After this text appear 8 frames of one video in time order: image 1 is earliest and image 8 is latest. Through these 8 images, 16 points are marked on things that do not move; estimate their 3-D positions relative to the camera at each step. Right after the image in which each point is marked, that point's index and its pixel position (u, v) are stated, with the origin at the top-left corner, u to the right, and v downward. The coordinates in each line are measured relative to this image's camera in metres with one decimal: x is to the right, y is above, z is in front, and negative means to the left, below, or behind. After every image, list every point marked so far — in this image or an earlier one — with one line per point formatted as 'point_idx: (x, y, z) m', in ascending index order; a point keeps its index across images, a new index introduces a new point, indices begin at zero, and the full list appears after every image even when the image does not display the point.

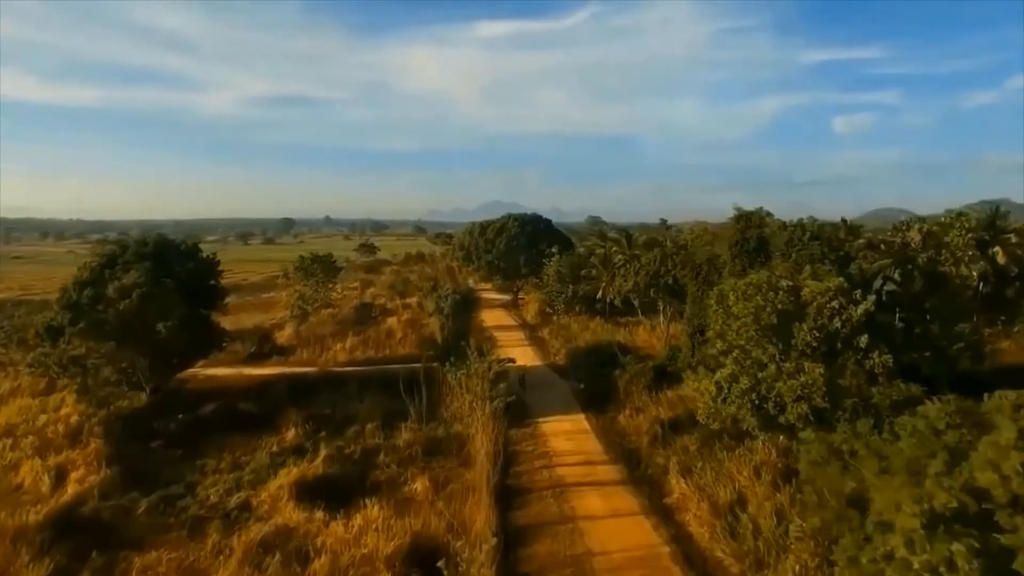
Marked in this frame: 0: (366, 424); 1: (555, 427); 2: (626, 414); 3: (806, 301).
0: (-4.0, -3.8, +18.2) m
1: (+1.2, -3.8, +18.2) m
2: (+3.2, -3.6, +18.7) m
3: (+5.7, -0.3, +13.0) m
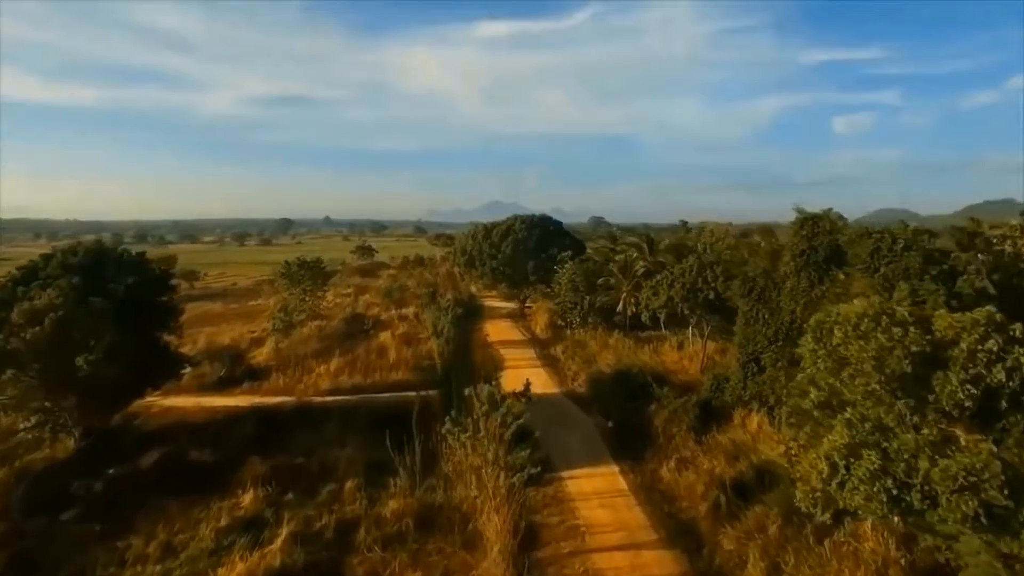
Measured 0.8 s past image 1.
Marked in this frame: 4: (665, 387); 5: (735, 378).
0: (-3.6, -4.2, +14.5) m
1: (+1.6, -4.3, +14.5) m
2: (+3.6, -4.0, +15.0) m
3: (+6.1, -0.7, +9.3) m
4: (+4.4, -2.9, +19.3) m
5: (+6.1, -2.5, +18.3) m
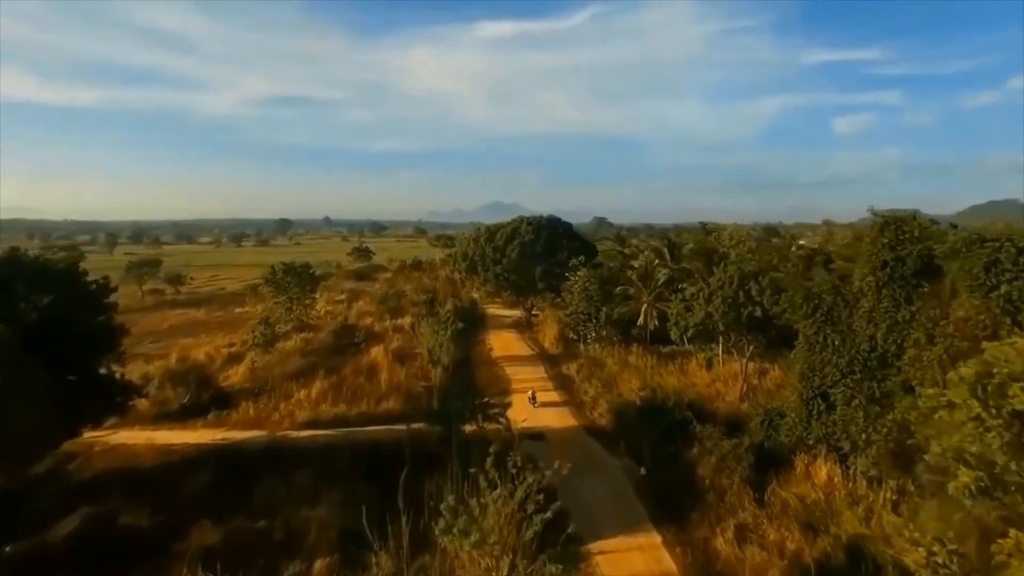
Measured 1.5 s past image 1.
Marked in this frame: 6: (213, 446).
0: (-3.3, -4.6, +11.3) m
1: (+1.8, -4.7, +11.3) m
2: (+3.8, -4.4, +11.8) m
3: (+6.4, -1.1, +6.0) m
4: (+4.7, -3.3, +16.1) m
5: (+6.4, -2.9, +15.1) m
6: (-7.7, -4.0, +17.0) m
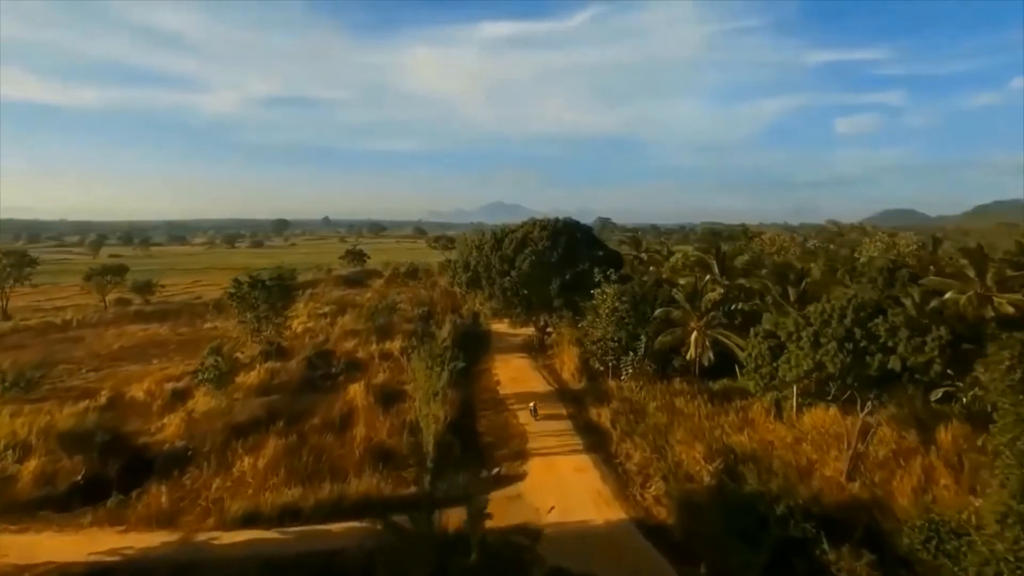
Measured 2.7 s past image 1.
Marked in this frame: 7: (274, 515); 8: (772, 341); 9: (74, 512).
0: (-2.9, -5.4, +5.6) m
1: (+2.3, -5.5, +5.6) m
2: (+4.3, -5.2, +6.1) m
3: (+6.8, -1.9, +0.4) m
4: (+5.2, -4.0, +10.5) m
5: (+6.9, -3.6, +9.5) m
6: (-7.2, -4.8, +11.3) m
7: (-4.8, -4.5, +13.2) m
8: (+6.1, -1.2, +15.6) m
9: (-8.9, -4.6, +13.6) m
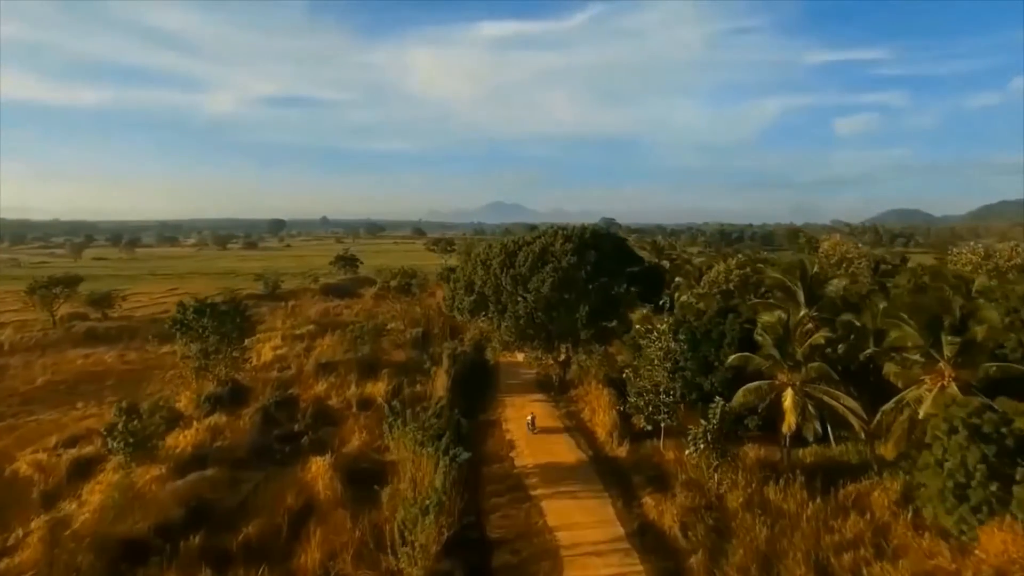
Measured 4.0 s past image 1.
0: (-2.4, -6.3, -0.4) m
1: (+2.8, -6.4, -0.4) m
2: (+4.8, -6.1, +0.1) m
3: (+7.3, -2.8, -5.6) m
4: (+5.7, -5.0, +4.4) m
5: (+7.4, -4.6, +3.4) m
6: (-6.7, -5.7, +5.3) m
7: (-4.3, -5.4, +7.2) m
8: (+6.6, -2.1, +9.6) m
9: (-8.4, -5.5, +7.6) m
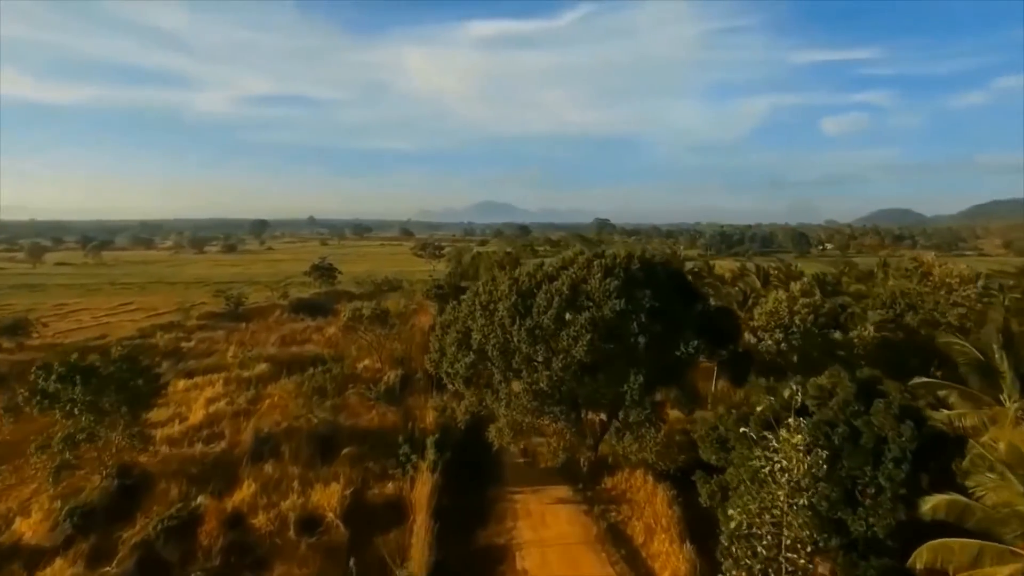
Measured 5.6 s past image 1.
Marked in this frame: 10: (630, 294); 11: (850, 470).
0: (-1.6, -7.7, -7.7) m
1: (+3.5, -7.8, -7.6) m
2: (+5.5, -7.5, -7.1) m
3: (+8.2, -4.2, -12.8) m
4: (+6.3, -6.3, -2.7) m
5: (+8.1, -5.9, -3.7) m
6: (-6.0, -7.1, -2.1) m
7: (-3.6, -6.7, -0.2) m
8: (+7.2, -3.5, +2.4) m
9: (-7.8, -6.8, +0.2) m
10: (+2.7, -0.1, +15.7) m
11: (+5.8, -3.1, +11.4) m
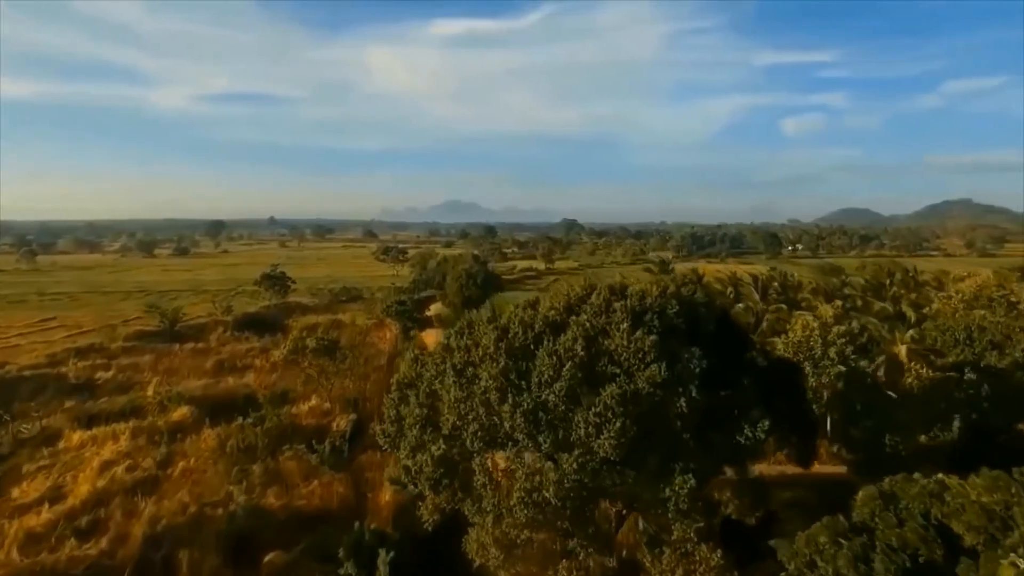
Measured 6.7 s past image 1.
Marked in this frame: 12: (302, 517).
0: (-0.6, -8.6, -12.7) m
1: (+4.6, -8.7, -12.3) m
2: (+6.5, -8.4, -11.7) m
3: (+9.4, -5.1, -17.2) m
4: (+7.1, -7.2, -7.3) m
5: (+8.9, -6.8, -8.2) m
6: (-5.3, -8.0, -7.3) m
7: (-3.0, -7.7, -5.2) m
8: (+7.7, -4.4, -2.1) m
9: (-7.2, -7.8, -5.1) m
10: (+2.5, -1.1, +11.0) m
11: (+5.8, -4.0, +6.8) m
12: (-5.1, -4.9, +15.8) m
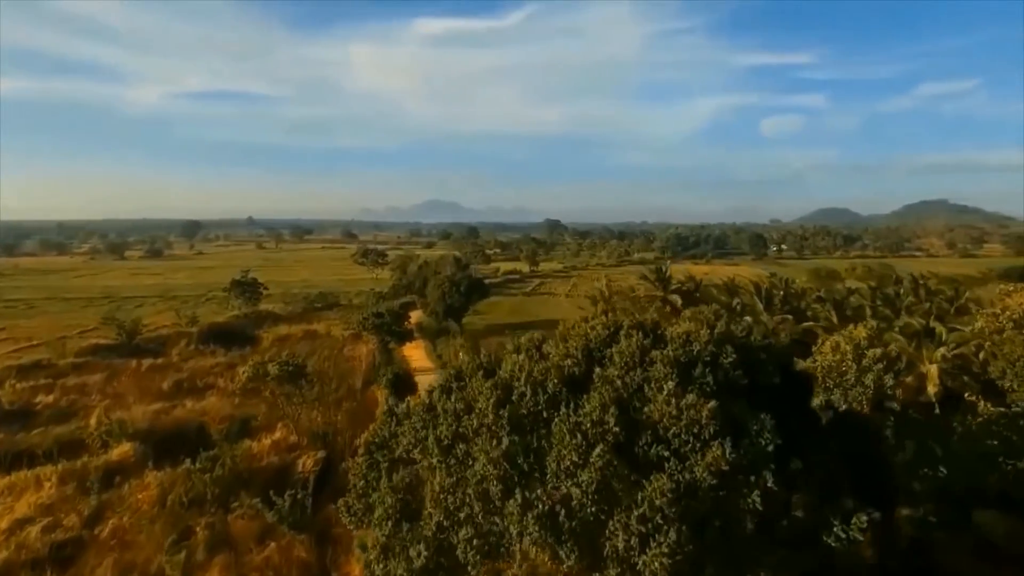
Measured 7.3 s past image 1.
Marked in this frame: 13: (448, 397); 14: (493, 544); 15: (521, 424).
0: (+0.2, -9.2, -15.5) m
1: (+5.3, -9.2, -15.0) m
2: (+7.3, -8.9, -14.4) m
3: (+10.3, -5.6, -19.8) m
4: (+7.7, -7.8, -9.9) m
5: (+9.5, -7.4, -10.8) m
6: (-4.7, -8.6, -10.3) m
7: (-2.4, -8.3, -8.2) m
8: (+8.2, -4.9, -4.8) m
9: (-6.6, -8.4, -8.2) m
10: (+2.6, -1.6, +8.2) m
11: (+6.0, -4.6, +4.1) m
12: (-5.1, -5.5, +12.8) m
13: (-0.7, -1.5, +9.7) m
14: (-0.2, -3.2, +8.3) m
15: (+0.2, -1.7, +8.7) m
